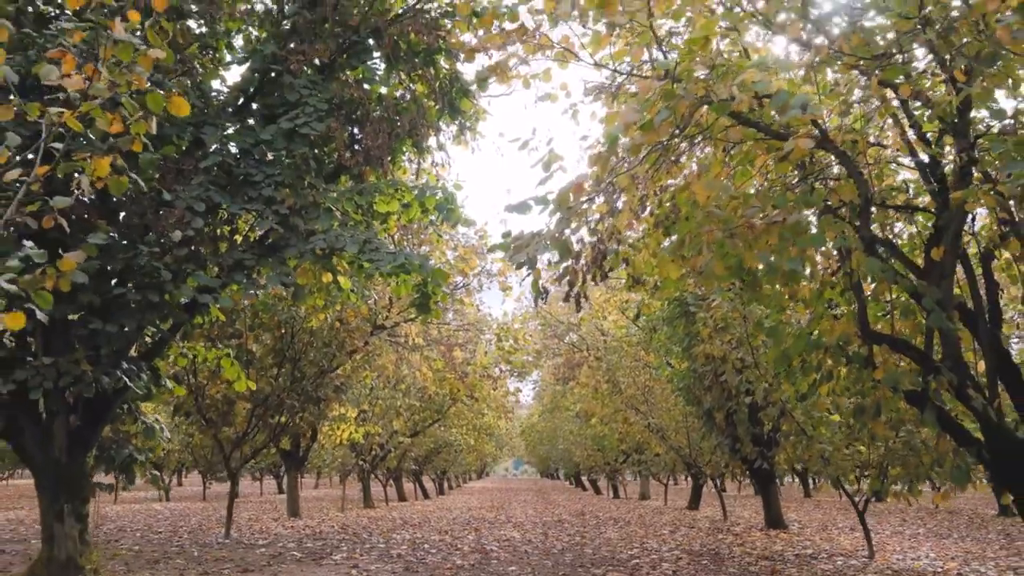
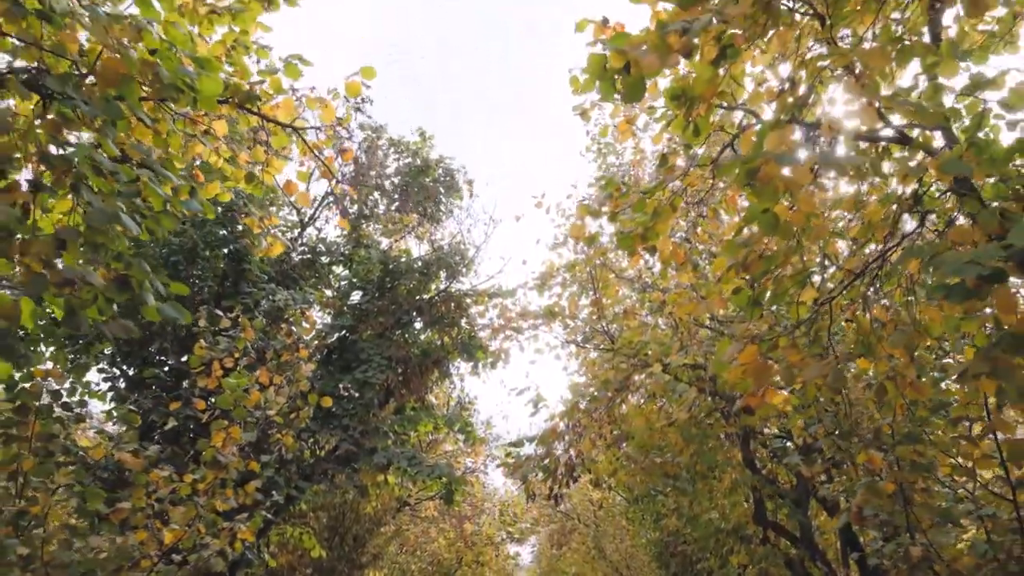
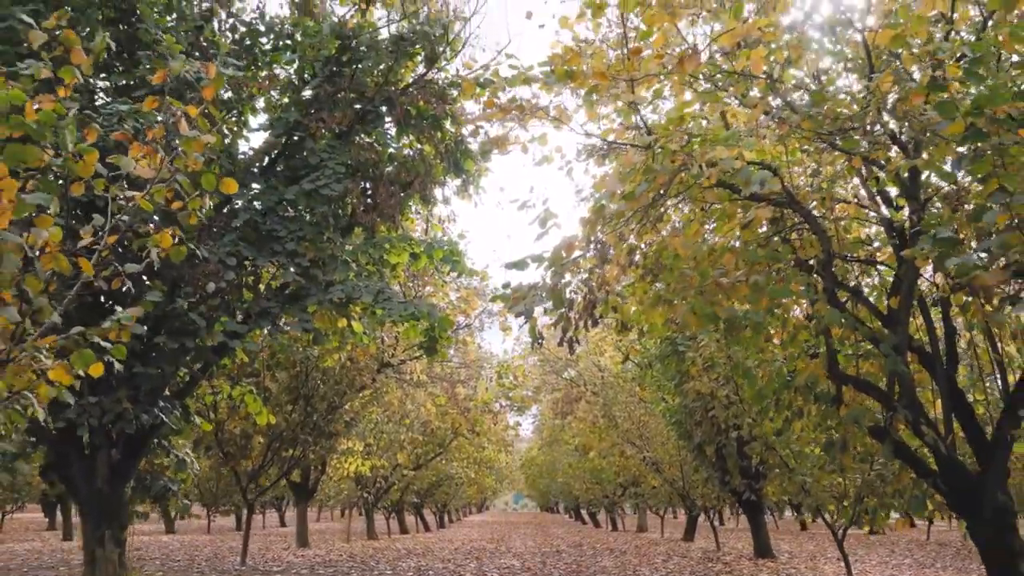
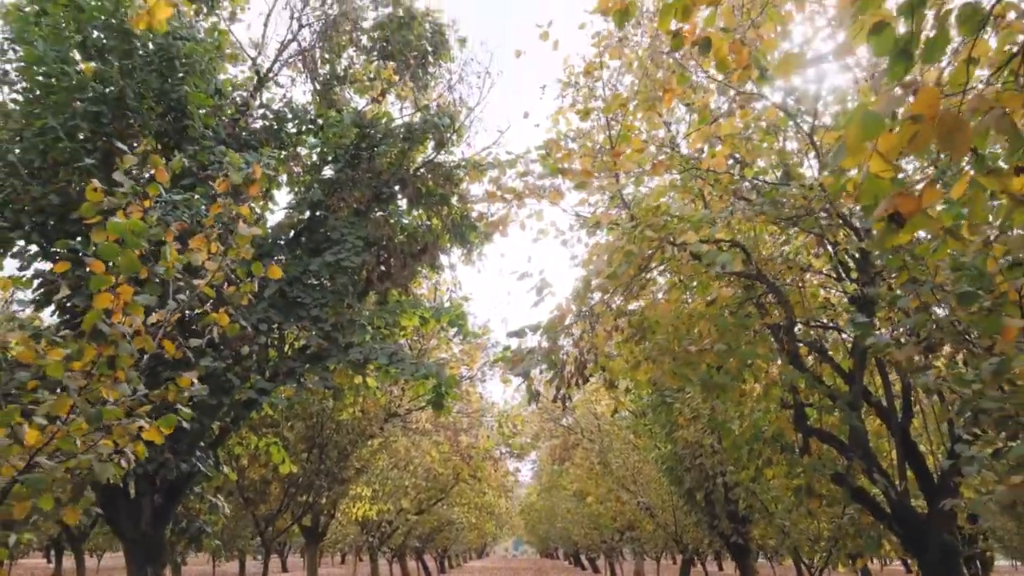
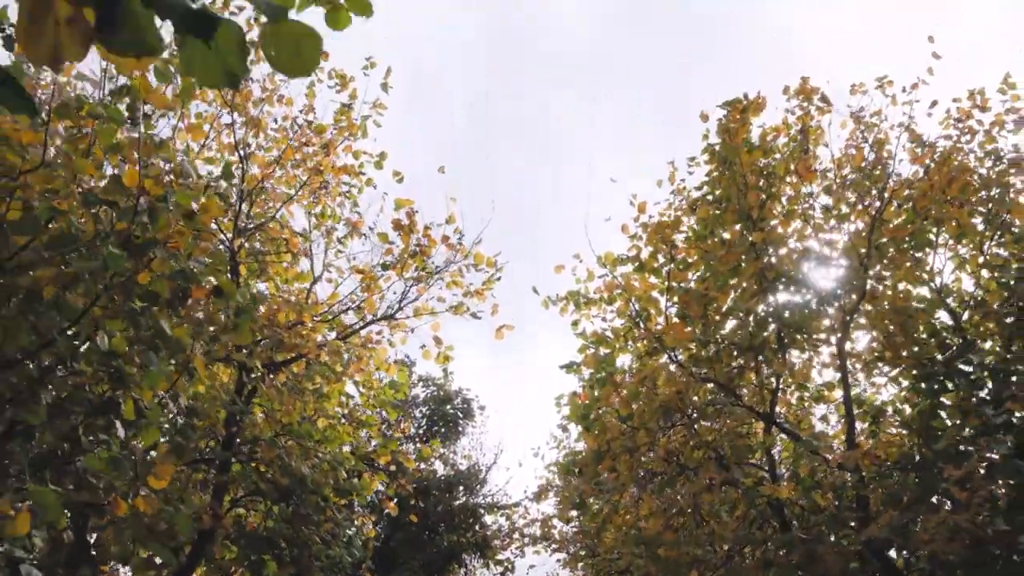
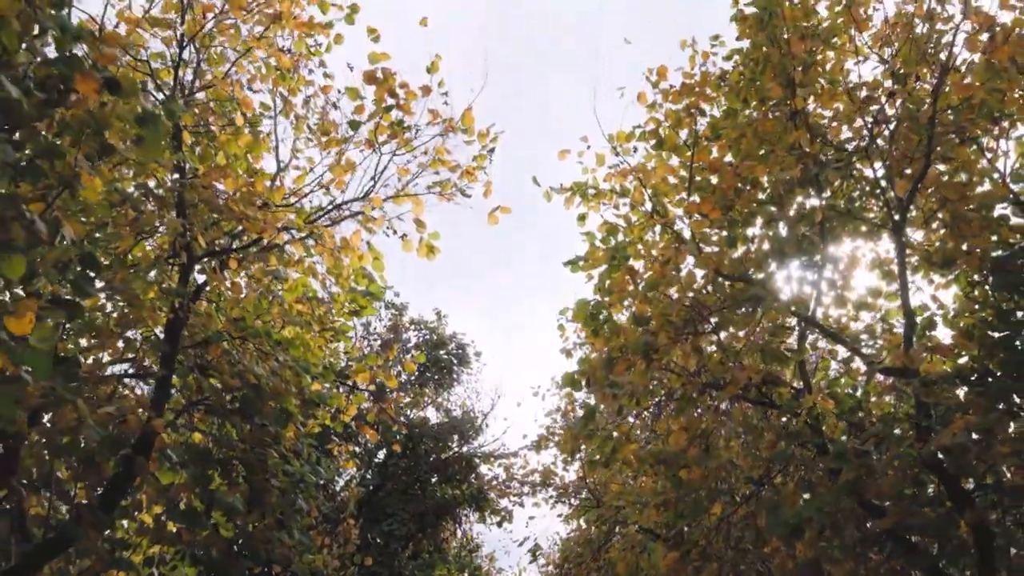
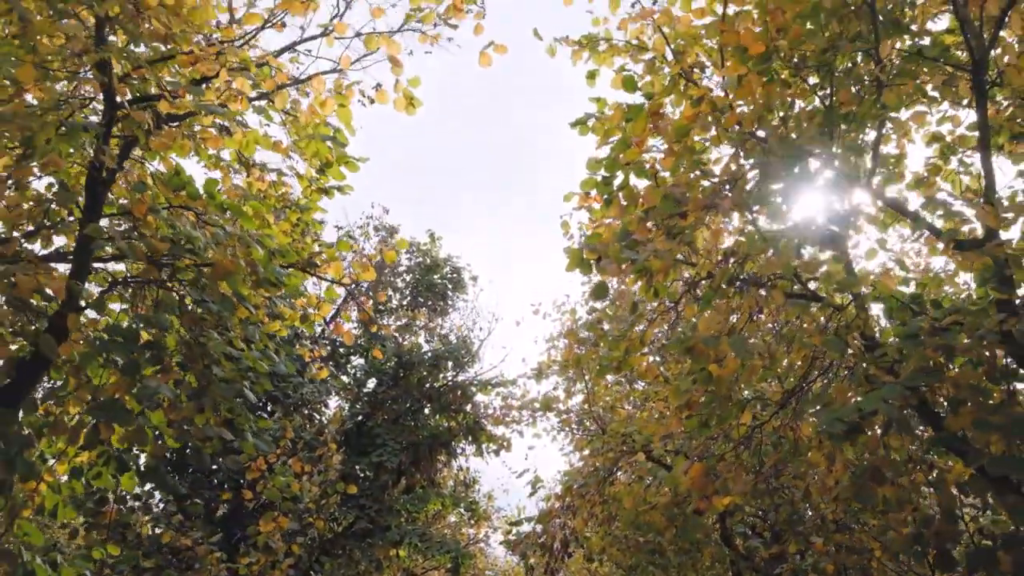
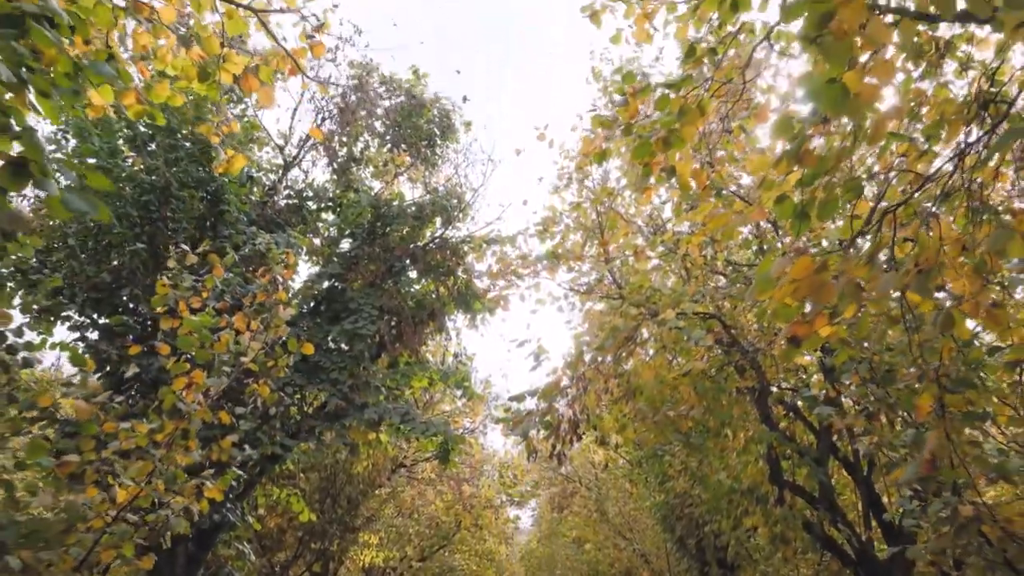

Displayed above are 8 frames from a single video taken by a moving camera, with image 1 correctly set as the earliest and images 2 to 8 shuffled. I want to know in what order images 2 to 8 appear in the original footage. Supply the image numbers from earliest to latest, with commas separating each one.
3, 4, 8, 2, 7, 6, 5
